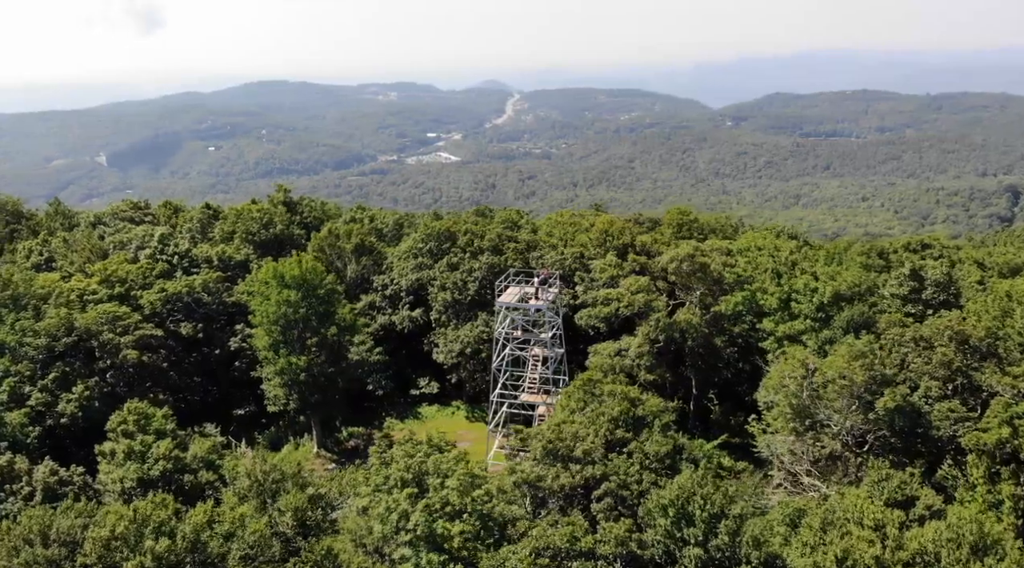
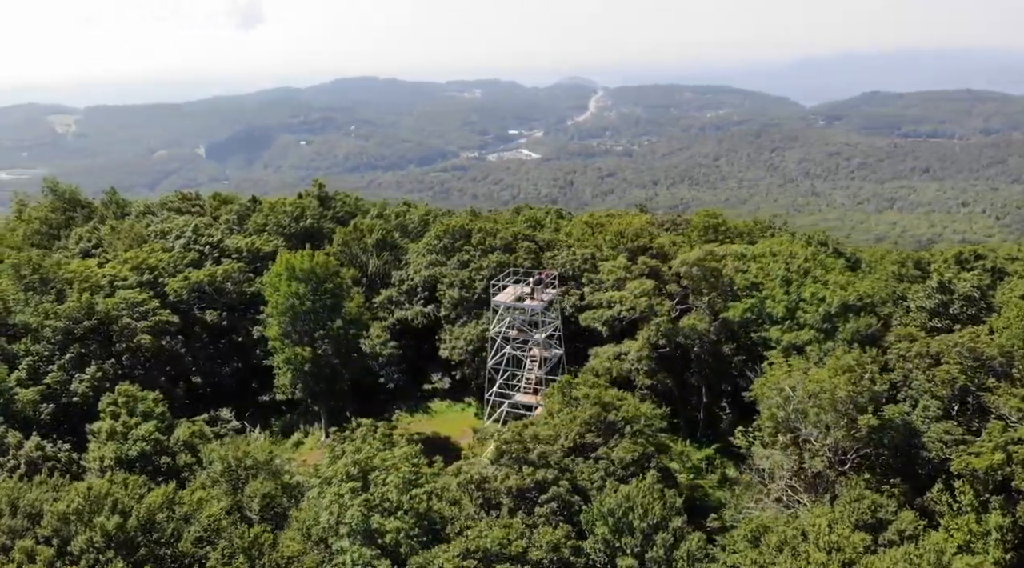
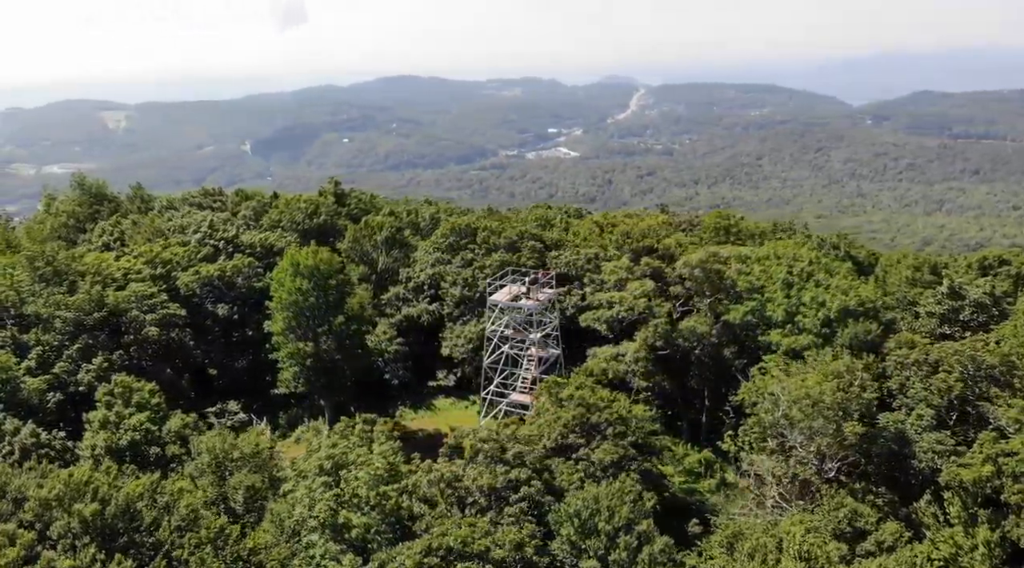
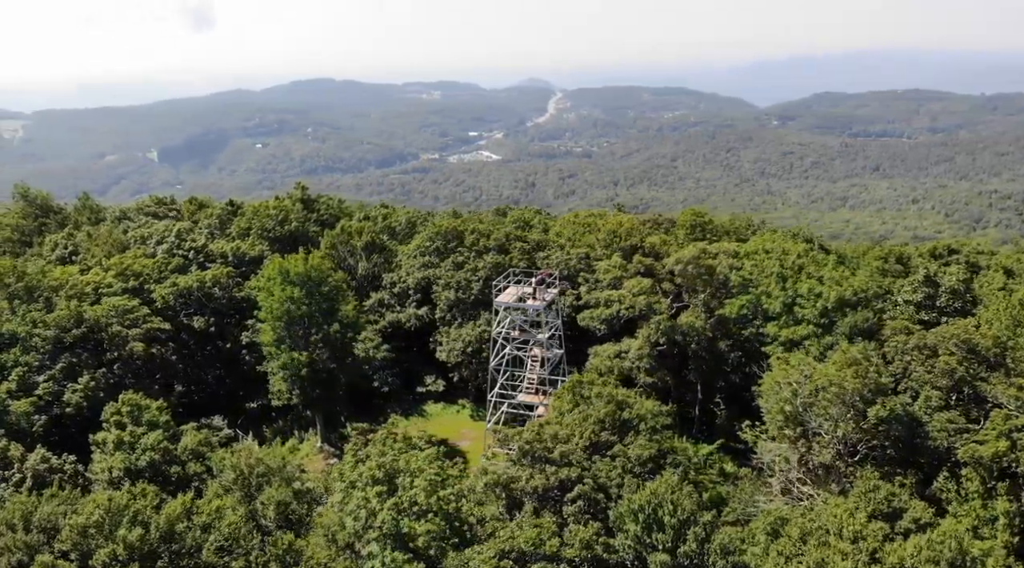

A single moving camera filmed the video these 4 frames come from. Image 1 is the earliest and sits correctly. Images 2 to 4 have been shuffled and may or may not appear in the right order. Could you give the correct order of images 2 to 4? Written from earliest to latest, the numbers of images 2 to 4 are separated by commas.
4, 2, 3
